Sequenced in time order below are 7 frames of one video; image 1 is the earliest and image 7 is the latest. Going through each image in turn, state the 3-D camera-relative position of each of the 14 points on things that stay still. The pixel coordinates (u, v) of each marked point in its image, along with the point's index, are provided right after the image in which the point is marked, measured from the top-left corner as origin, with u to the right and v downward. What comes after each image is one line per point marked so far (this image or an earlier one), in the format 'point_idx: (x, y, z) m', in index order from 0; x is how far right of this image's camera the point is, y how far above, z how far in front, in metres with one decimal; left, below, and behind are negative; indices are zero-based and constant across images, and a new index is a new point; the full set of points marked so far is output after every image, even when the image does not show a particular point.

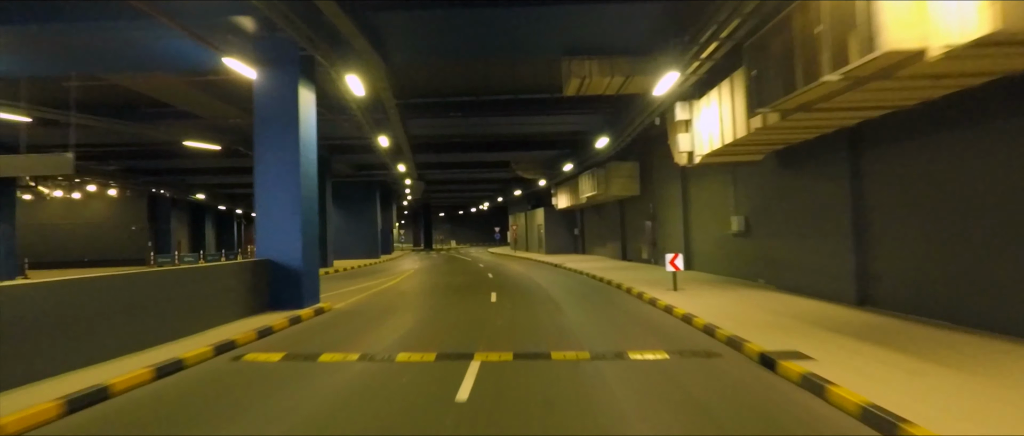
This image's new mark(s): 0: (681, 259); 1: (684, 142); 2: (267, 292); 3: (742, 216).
0: (+4.9, -1.2, +16.4) m
1: (+4.5, +2.0, +15.0) m
2: (-5.9, -1.8, +13.6) m
3: (+7.5, +0.1, +18.7) m
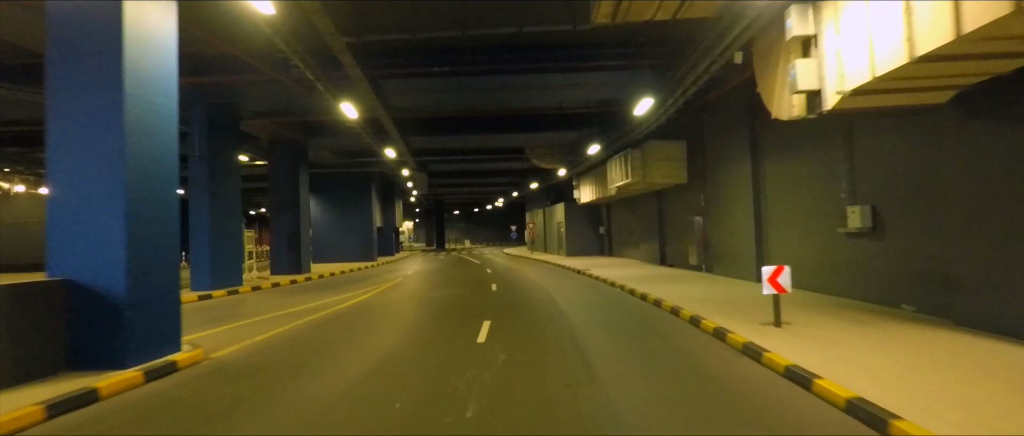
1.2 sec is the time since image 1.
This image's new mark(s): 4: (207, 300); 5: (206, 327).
0: (+4.8, -1.0, +10.0) m
1: (+4.4, +2.2, +8.7) m
2: (-6.0, -1.6, +7.6) m
3: (+7.6, +0.3, +12.2) m
4: (-10.2, -2.7, +19.0) m
5: (-6.8, -2.4, +12.7) m
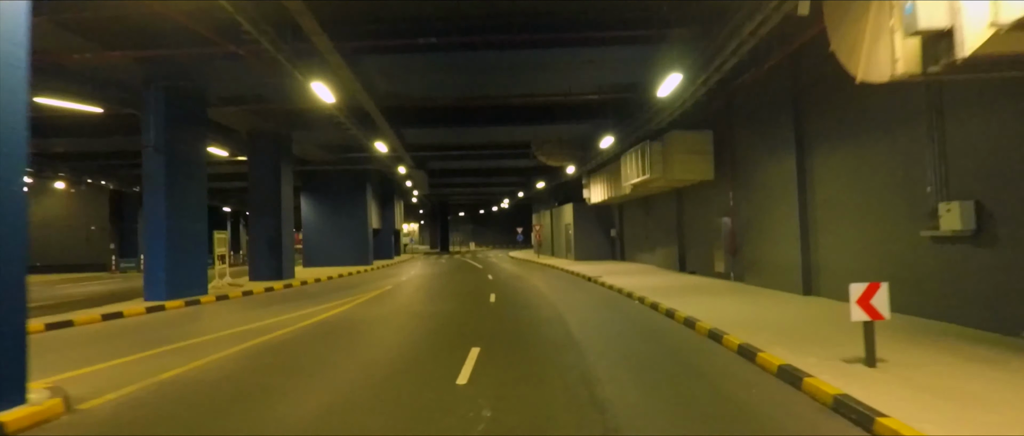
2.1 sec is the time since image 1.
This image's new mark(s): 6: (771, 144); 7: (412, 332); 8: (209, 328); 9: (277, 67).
0: (+4.7, -1.0, +7.2) m
1: (+4.3, +2.2, +5.9) m
2: (-6.1, -1.5, +5.0) m
3: (+7.5, +0.3, +9.4) m
4: (-10.1, -2.7, +16.4) m
5: (-6.9, -2.4, +10.1) m
6: (+7.4, +2.1, +16.2) m
7: (-2.6, -3.0, +15.1) m
8: (-8.0, -2.9, +15.1) m
9: (-6.2, +4.0, +15.1) m
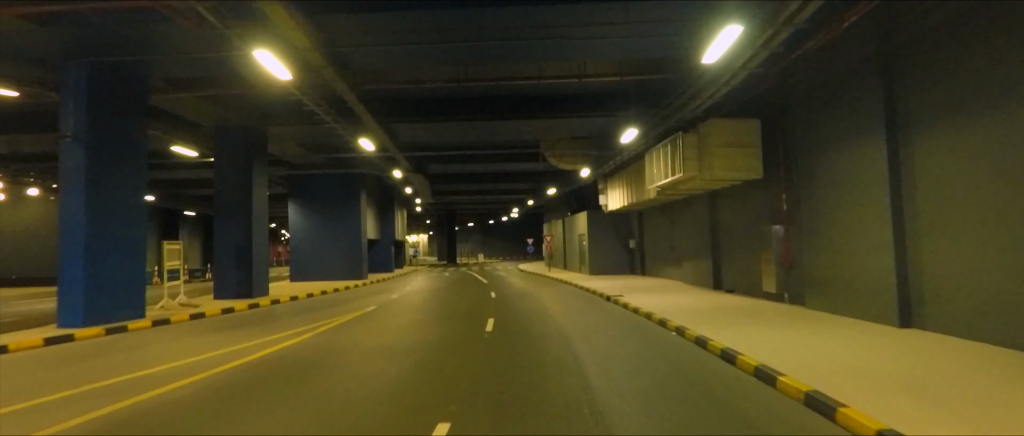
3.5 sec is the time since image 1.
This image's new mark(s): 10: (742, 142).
0: (+4.5, -0.9, +3.6) m
1: (+4.1, +2.3, +2.3) m
2: (-6.4, -1.5, +1.6) m
3: (+7.3, +0.3, +5.7) m
4: (-10.1, -2.9, +13.0) m
5: (-7.0, -2.4, +6.6) m
6: (+7.4, +2.0, +12.5) m
7: (-2.7, -3.1, +11.5) m
8: (-8.0, -3.0, +11.7) m
9: (-6.2, +3.9, +11.8) m
10: (+6.7, +2.2, +16.6) m
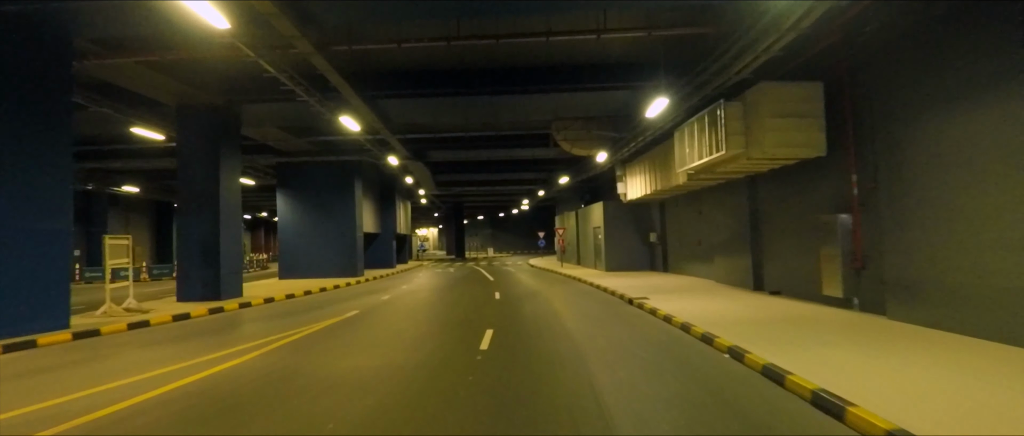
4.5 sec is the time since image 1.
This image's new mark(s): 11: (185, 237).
0: (+4.3, -0.8, +0.4) m
1: (+3.9, +2.4, -0.8) m
2: (-6.6, -1.4, -1.3) m
3: (+7.2, +0.4, +2.5) m
4: (-10.1, -2.6, +10.3) m
5: (-7.1, -2.3, +3.8) m
6: (+7.4, +2.2, +9.3) m
7: (-2.7, -2.9, +8.6) m
8: (-8.0, -2.8, +8.8) m
9: (-6.3, +4.1, +8.8) m
10: (+6.7, +2.5, +13.4) m
11: (-11.2, -0.7, +19.5) m
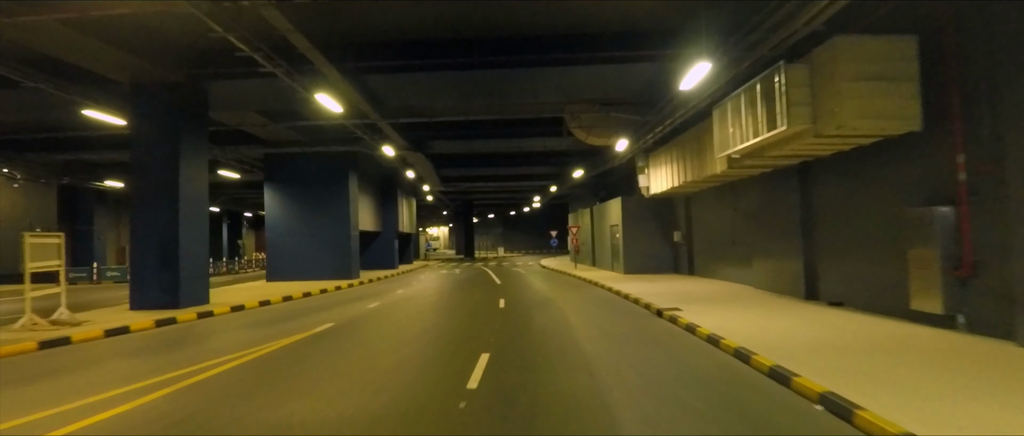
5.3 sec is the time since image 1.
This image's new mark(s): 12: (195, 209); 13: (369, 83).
0: (+4.1, -0.7, -2.5) m
1: (+3.6, +2.5, -3.8) m
2: (-6.9, -1.3, -4.0) m
3: (+7.0, +0.5, -0.6) m
4: (-10.2, -2.5, +7.6) m
5: (-7.3, -2.2, +1.0) m
6: (+7.3, +2.3, +6.3) m
7: (-2.8, -2.8, +5.7) m
8: (-8.1, -2.7, +6.1) m
9: (-6.3, +4.2, +6.1) m
10: (+6.8, +2.6, +10.4) m
11: (-11.0, -0.5, +16.9) m
12: (-9.8, +0.3, +17.5) m
13: (-4.3, +4.1, +17.1) m
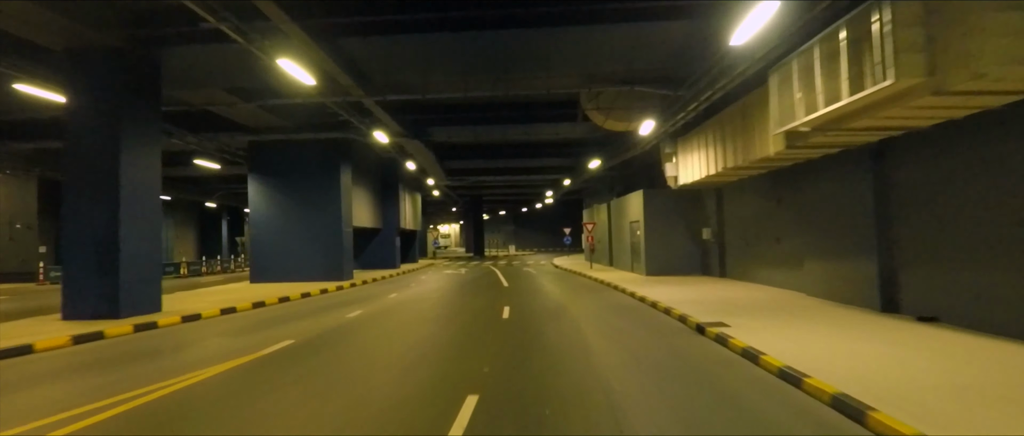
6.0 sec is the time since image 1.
0: (+3.7, -0.6, -5.5) m
1: (+3.2, +2.6, -6.8) m
2: (-7.3, -1.2, -6.8) m
3: (+6.7, +0.6, -3.6) m
4: (-10.2, -2.4, +4.9) m
5: (-7.5, -2.0, -1.7) m
6: (+7.2, +2.5, +3.2) m
7: (-2.9, -2.6, +2.9) m
8: (-8.2, -2.6, +3.4) m
9: (-6.4, +4.3, +3.3) m
10: (+6.8, +2.7, +7.3) m
11: (-10.9, -0.3, +14.2) m
12: (-9.6, +0.5, +14.8) m
13: (-4.2, +4.2, +14.2) m
